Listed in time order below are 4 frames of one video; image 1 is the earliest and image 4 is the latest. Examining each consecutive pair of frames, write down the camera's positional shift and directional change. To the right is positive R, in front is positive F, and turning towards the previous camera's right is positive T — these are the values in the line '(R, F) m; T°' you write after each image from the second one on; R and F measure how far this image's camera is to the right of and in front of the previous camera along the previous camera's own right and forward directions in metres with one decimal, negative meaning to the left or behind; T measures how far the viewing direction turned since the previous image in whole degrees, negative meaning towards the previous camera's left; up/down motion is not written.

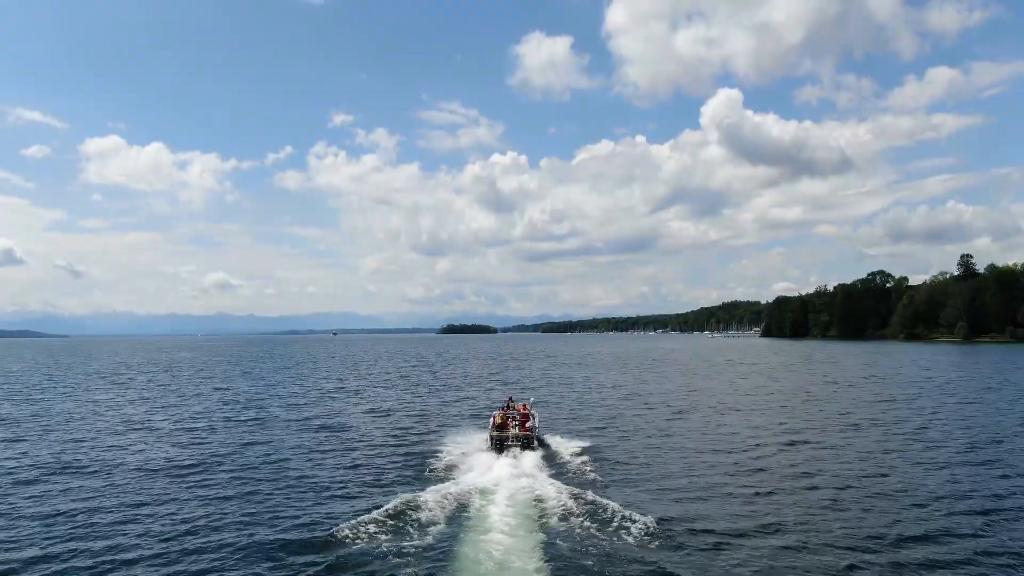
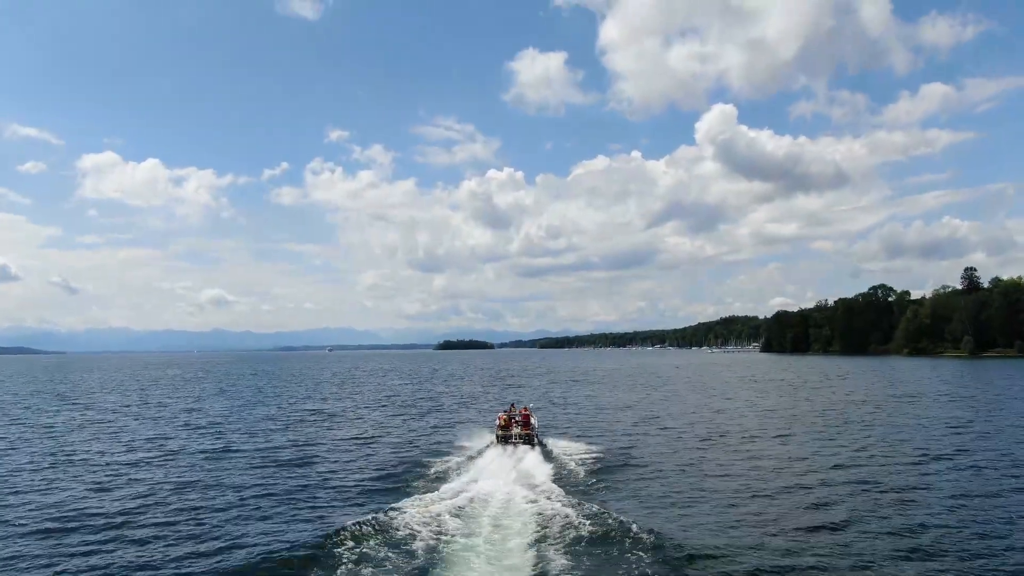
(-0.1, +2.2) m; 0°
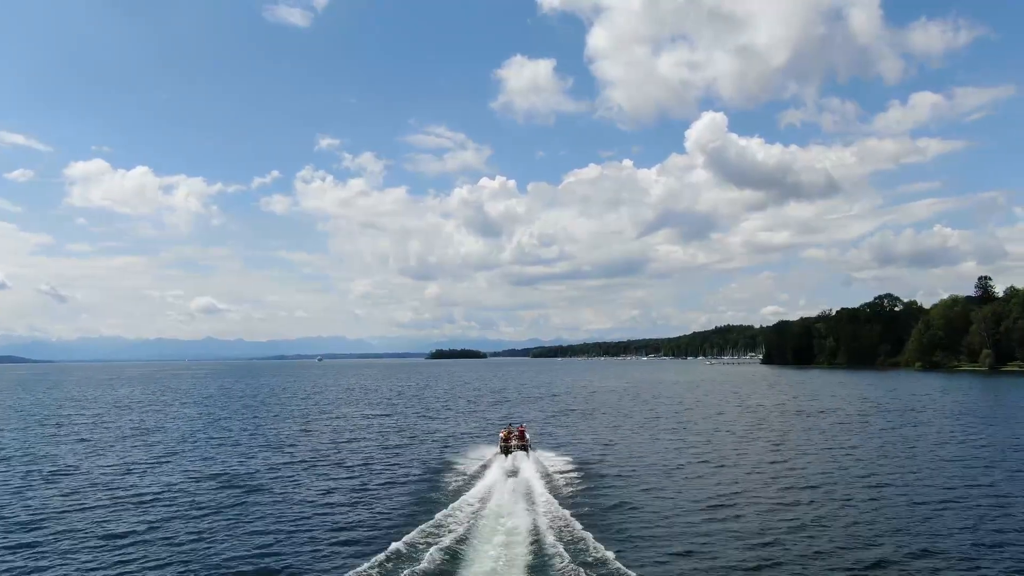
(-0.2, +5.5) m; +1°
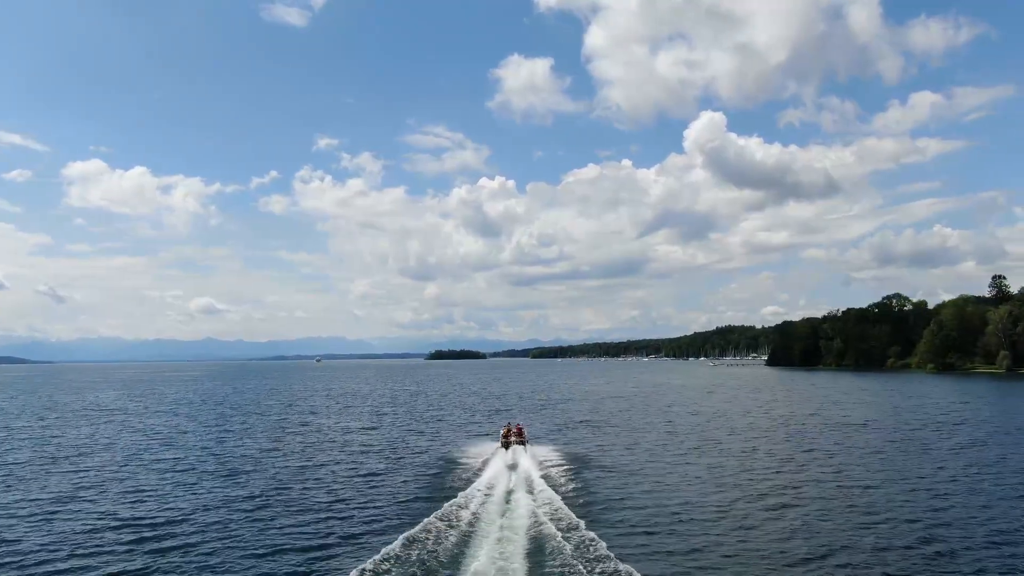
(+0.1, +3.3) m; 0°
